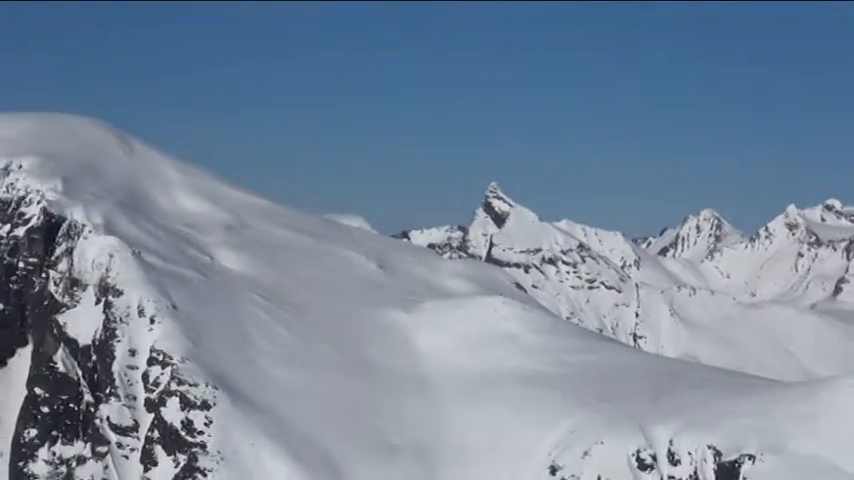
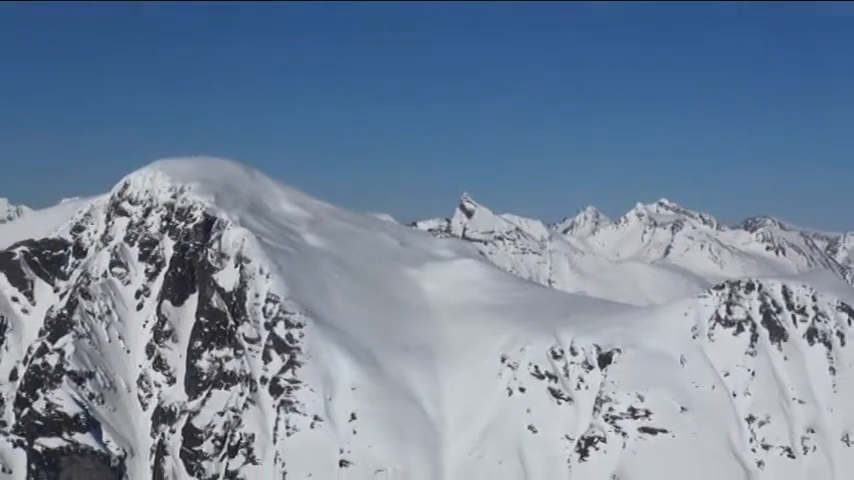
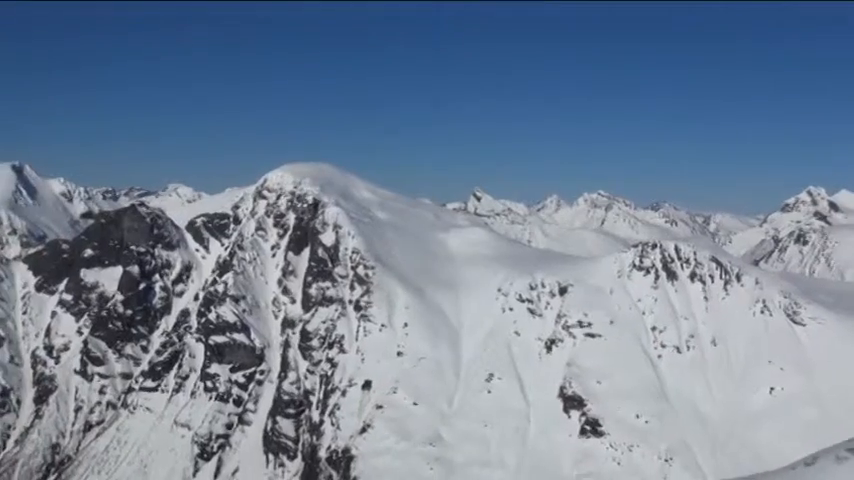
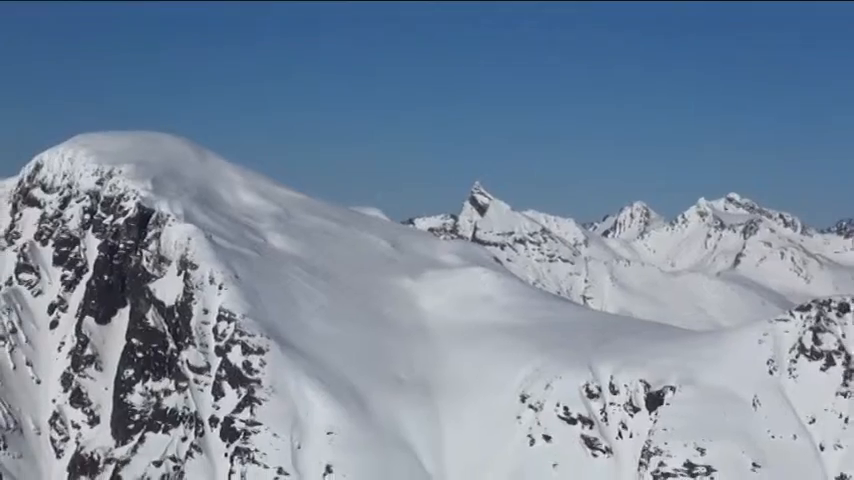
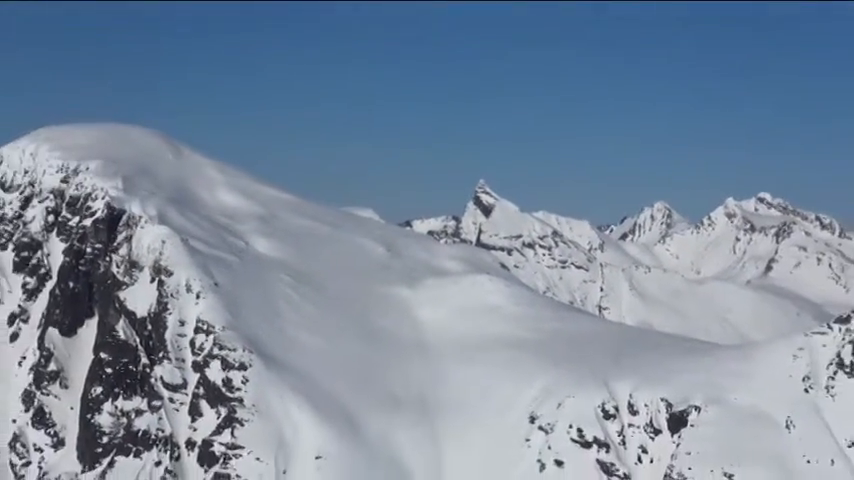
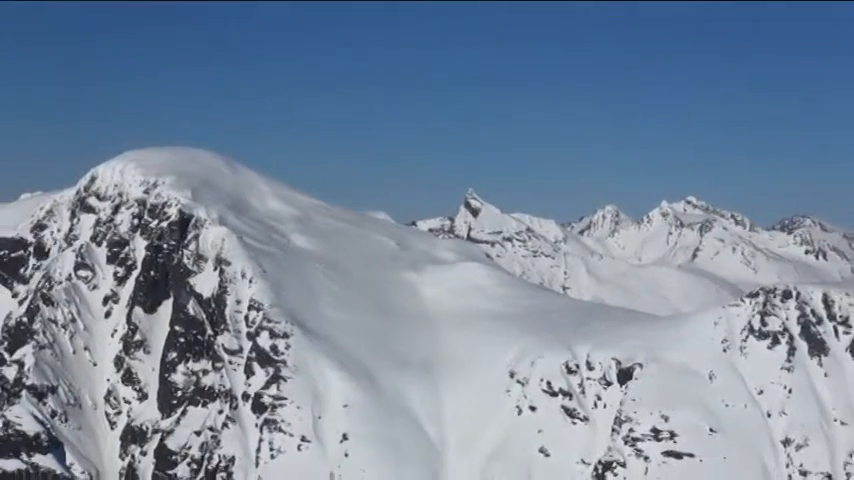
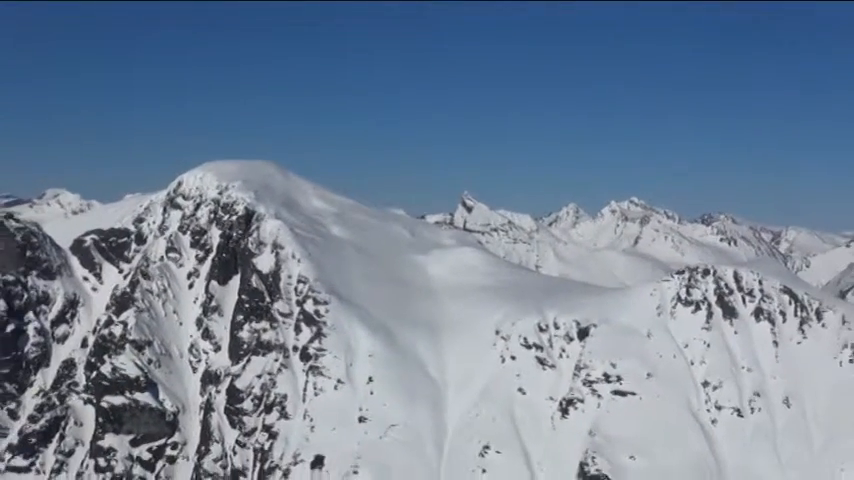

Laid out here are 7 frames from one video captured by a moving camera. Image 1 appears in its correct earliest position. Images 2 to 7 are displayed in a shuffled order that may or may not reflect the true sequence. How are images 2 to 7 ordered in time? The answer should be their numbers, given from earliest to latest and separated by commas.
5, 4, 6, 2, 7, 3
